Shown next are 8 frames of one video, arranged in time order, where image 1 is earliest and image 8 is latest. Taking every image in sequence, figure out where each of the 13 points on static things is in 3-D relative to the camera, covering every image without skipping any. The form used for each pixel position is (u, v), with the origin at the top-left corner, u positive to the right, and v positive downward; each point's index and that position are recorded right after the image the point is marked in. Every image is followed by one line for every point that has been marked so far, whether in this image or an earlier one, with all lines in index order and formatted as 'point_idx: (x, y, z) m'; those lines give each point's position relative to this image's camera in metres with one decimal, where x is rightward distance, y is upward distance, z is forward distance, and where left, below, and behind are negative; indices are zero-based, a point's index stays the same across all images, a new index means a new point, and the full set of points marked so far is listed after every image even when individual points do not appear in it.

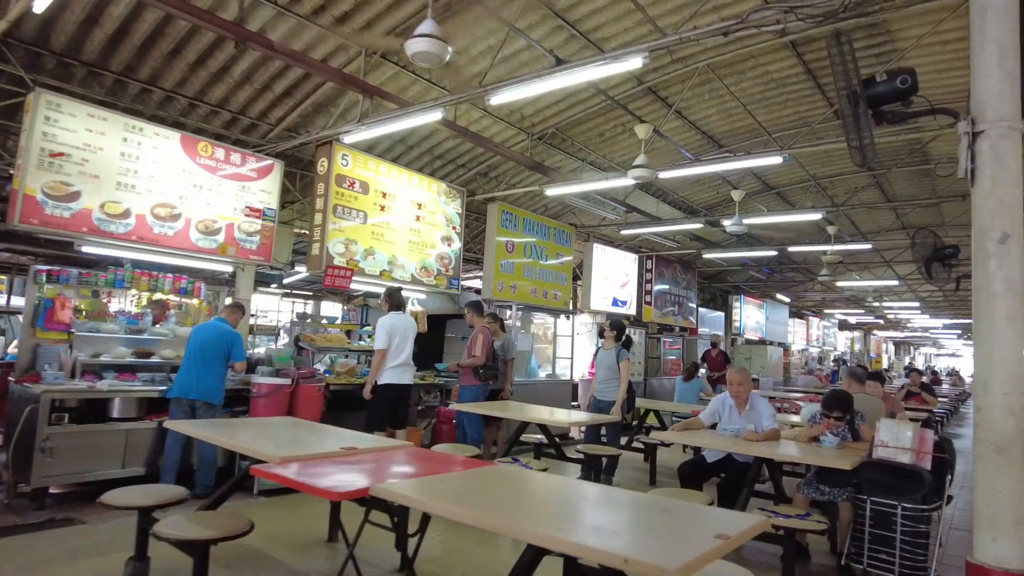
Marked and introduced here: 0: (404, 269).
0: (-1.1, +0.2, +6.8) m
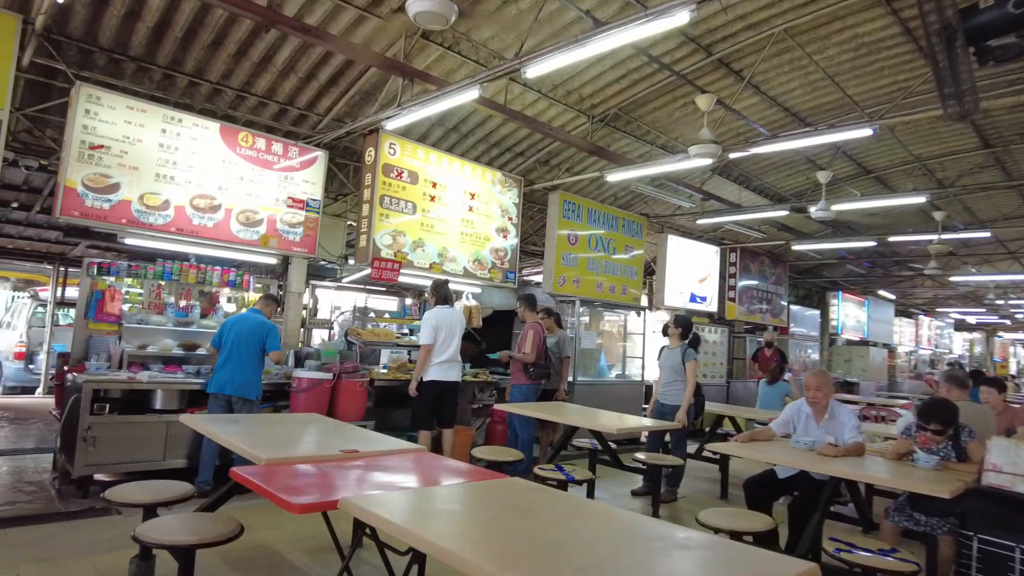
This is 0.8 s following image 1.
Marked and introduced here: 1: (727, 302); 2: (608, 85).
0: (-0.5, +0.3, +6.5) m
1: (+3.4, -0.2, +10.4) m
2: (+1.0, +2.0, +6.4) m
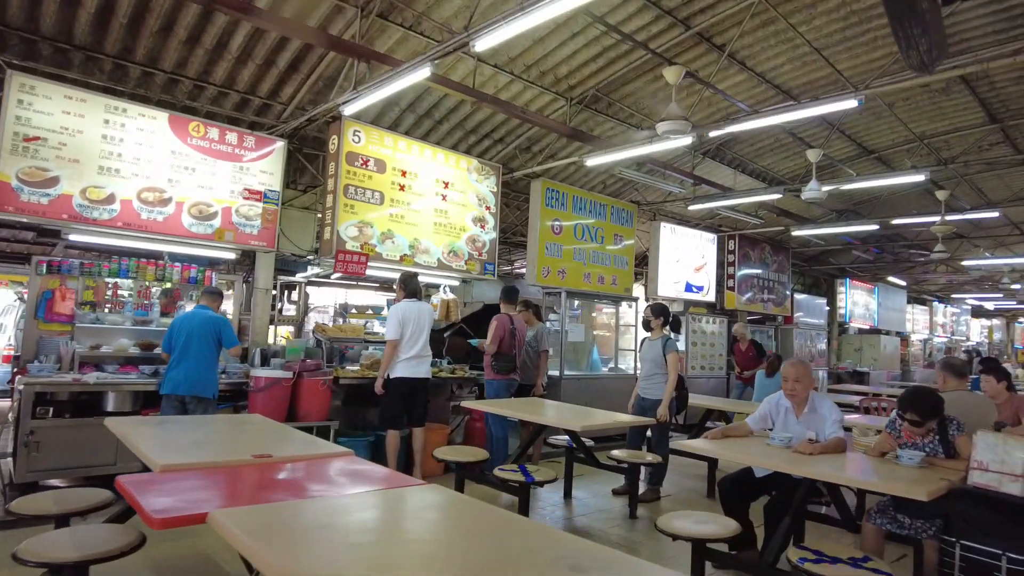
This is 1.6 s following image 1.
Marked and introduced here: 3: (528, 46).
0: (-0.8, +0.3, +6.2) m
1: (+3.3, -0.1, +10.0) m
2: (+0.7, +2.1, +6.1) m
3: (+0.2, +2.1, +5.7) m
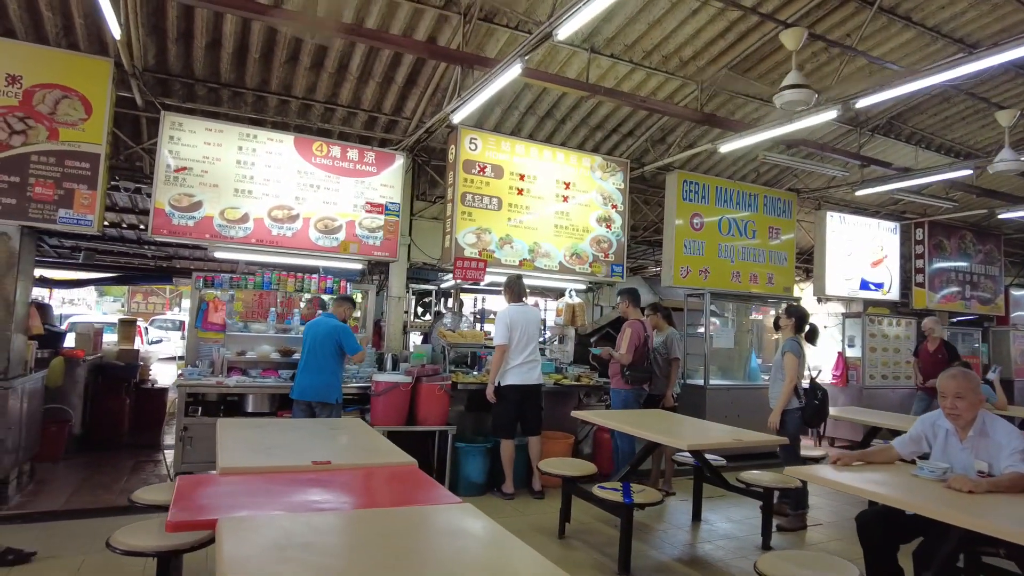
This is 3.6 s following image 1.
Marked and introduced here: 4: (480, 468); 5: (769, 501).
0: (+0.3, +0.3, +6.0) m
1: (+5.3, 0.0, +8.6) m
2: (+1.7, +2.1, +5.5) m
3: (+1.1, +2.1, +5.3) m
4: (-0.3, -1.4, +5.2) m
5: (+1.7, -1.4, +4.3) m
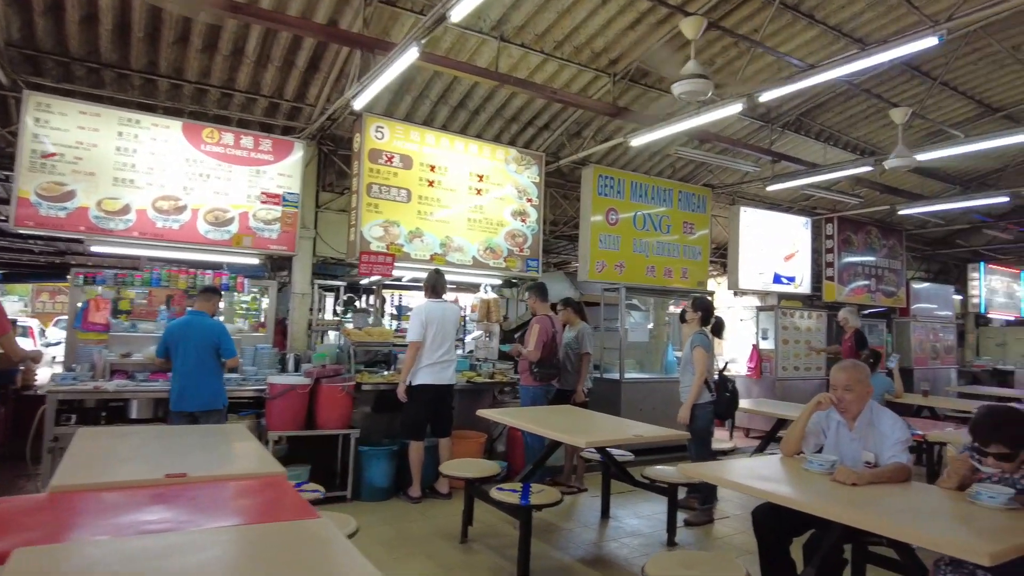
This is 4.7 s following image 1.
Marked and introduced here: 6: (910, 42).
0: (-0.4, +0.3, +5.9) m
1: (+4.3, +0.1, +8.9) m
2: (+0.9, +2.1, +5.5) m
3: (+0.3, +2.1, +5.2) m
4: (-1.0, -1.4, +5.0) m
5: (+1.0, -1.4, +4.2) m
6: (+2.4, +1.5, +3.9) m
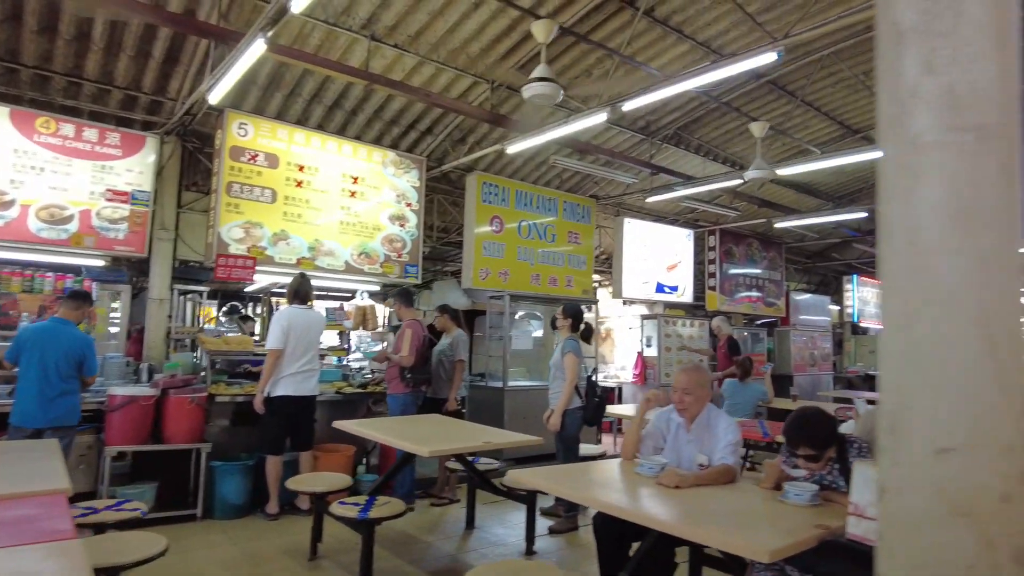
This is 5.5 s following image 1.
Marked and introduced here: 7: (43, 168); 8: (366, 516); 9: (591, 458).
0: (-1.5, +0.3, +5.7) m
1: (+2.8, -0.1, +9.2) m
2: (-0.1, +2.1, +5.5) m
3: (-0.7, +2.1, +5.1) m
4: (-2.0, -1.4, +4.7) m
5: (+0.1, -1.4, +4.2) m
6: (+1.5, +1.4, +4.1) m
7: (-3.3, +0.8, +4.6) m
8: (-0.7, -1.2, +3.4) m
9: (+0.7, -1.4, +5.4) m
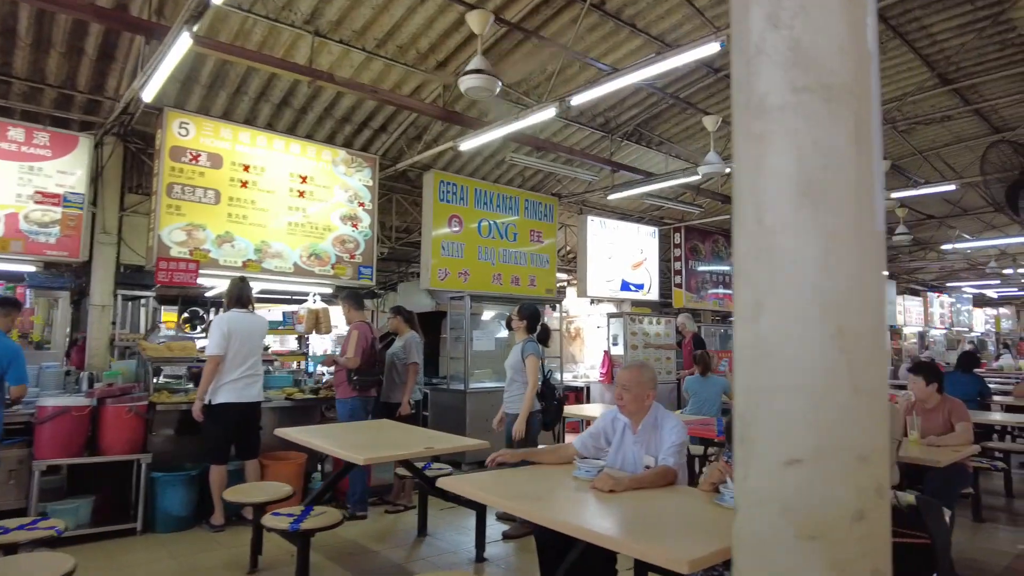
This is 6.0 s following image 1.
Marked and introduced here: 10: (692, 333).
0: (-1.9, +0.3, +5.5) m
1: (+2.3, 0.0, +9.2) m
2: (-0.5, +2.1, +5.3) m
3: (-1.1, +2.1, +5.0) m
4: (-2.3, -1.5, +4.5) m
5: (-0.2, -1.4, +4.1) m
6: (+1.2, +1.5, +4.0) m
7: (-3.6, +0.8, +4.4) m
8: (-1.0, -1.2, +3.2) m
9: (+0.3, -1.4, +5.3) m
10: (+2.0, -0.5, +7.3) m
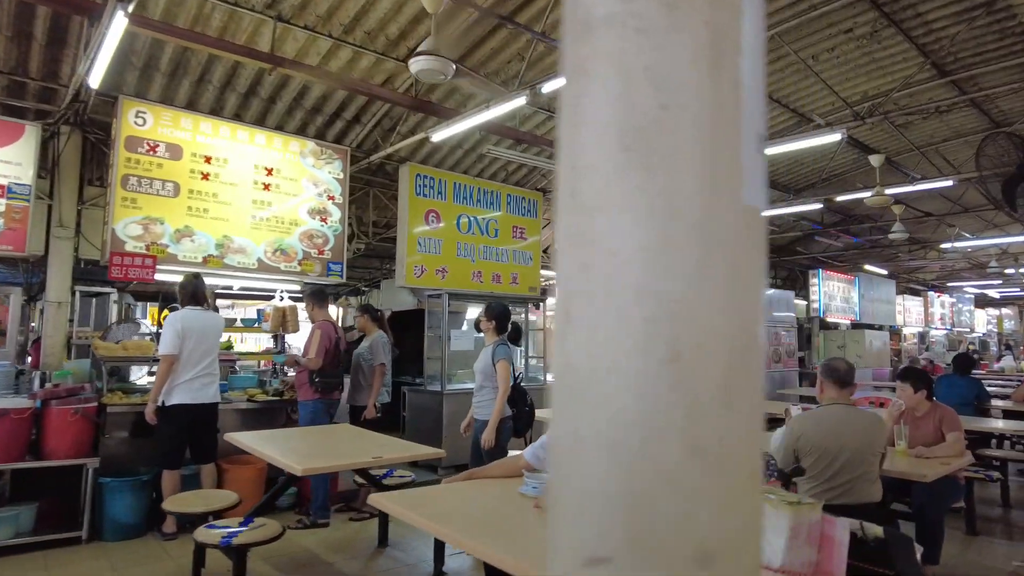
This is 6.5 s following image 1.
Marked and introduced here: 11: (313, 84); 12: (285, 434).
0: (-2.1, +0.3, +5.3) m
1: (+2.1, 0.0, +8.9) m
2: (-0.7, +2.1, +5.1) m
3: (-1.3, +2.1, +4.7) m
4: (-2.5, -1.4, +4.3) m
5: (-0.4, -1.4, +3.9) m
6: (+1.0, +1.5, +3.8) m
7: (-3.9, +0.8, +4.2) m
8: (-1.3, -1.2, +3.0) m
9: (+0.1, -1.4, +5.1) m
10: (+1.8, -0.5, +7.0) m
11: (-1.7, +1.7, +5.6) m
12: (-1.3, -0.9, +4.0) m
